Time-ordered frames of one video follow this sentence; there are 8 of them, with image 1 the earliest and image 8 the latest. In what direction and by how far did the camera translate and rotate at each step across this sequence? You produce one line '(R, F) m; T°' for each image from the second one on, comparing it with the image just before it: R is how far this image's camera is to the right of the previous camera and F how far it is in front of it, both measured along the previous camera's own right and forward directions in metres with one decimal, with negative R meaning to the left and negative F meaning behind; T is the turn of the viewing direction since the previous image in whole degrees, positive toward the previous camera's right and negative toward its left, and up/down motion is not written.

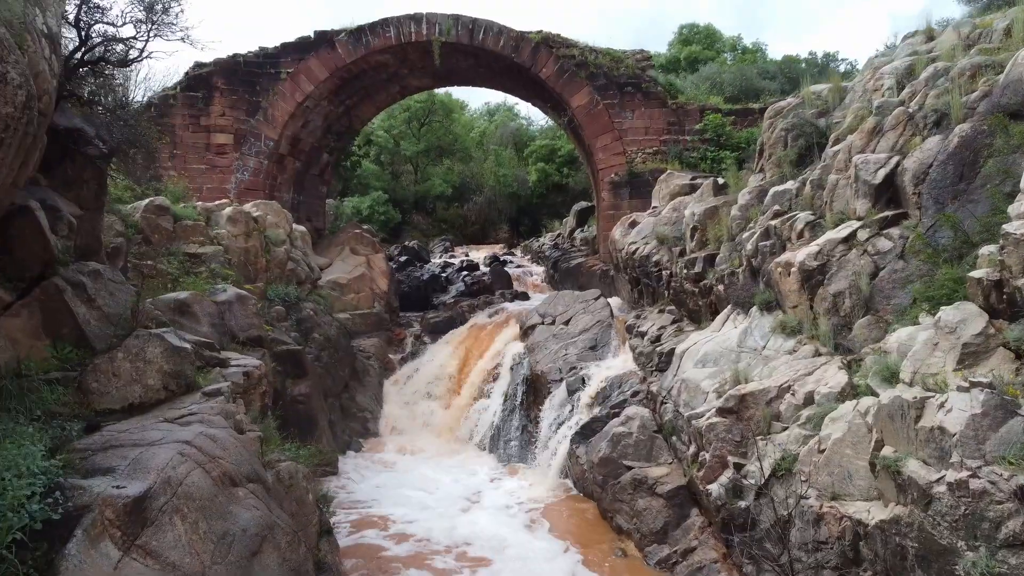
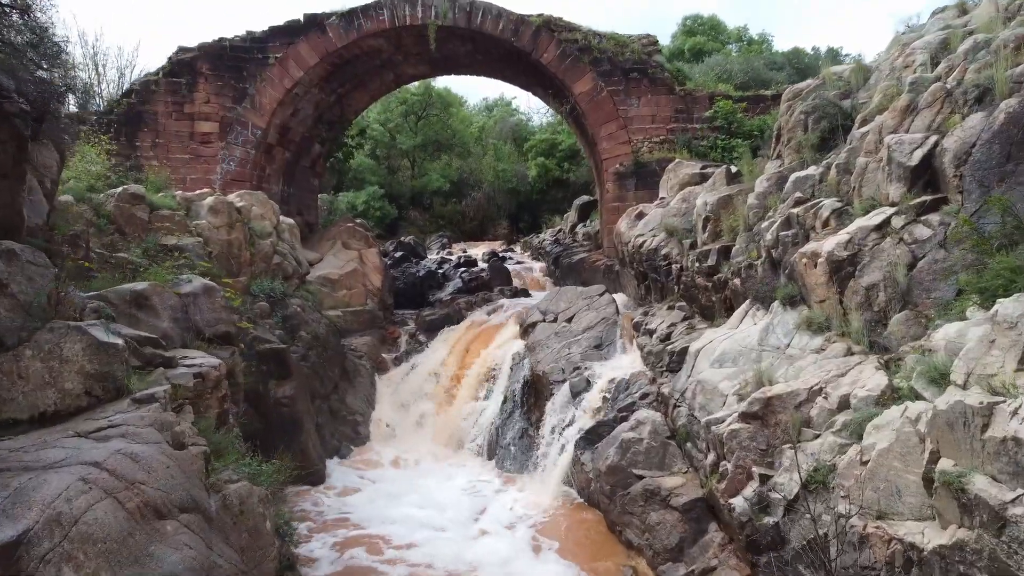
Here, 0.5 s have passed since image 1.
(0.0, +0.5) m; 0°
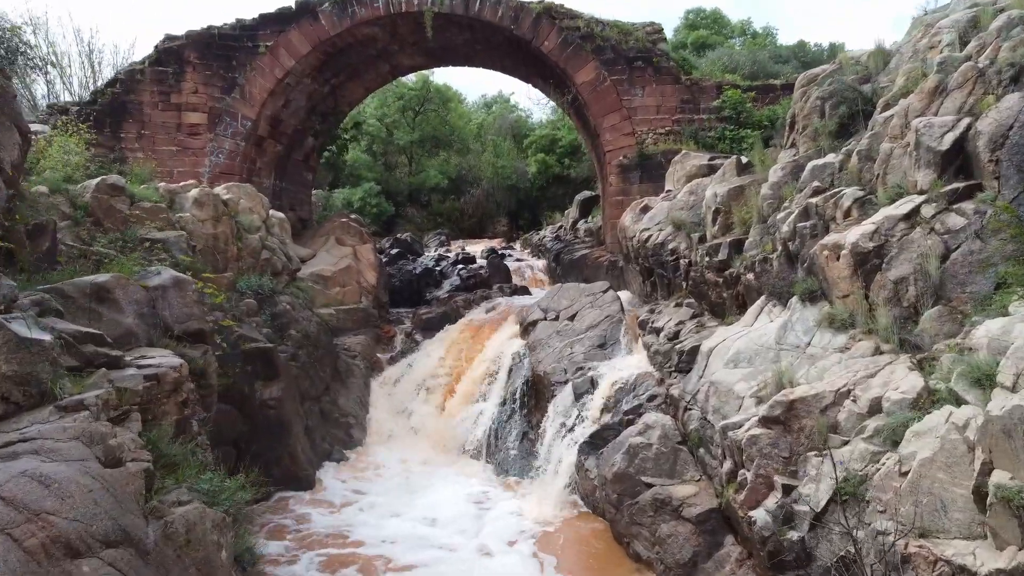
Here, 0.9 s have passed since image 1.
(0.0, +0.4) m; 0°
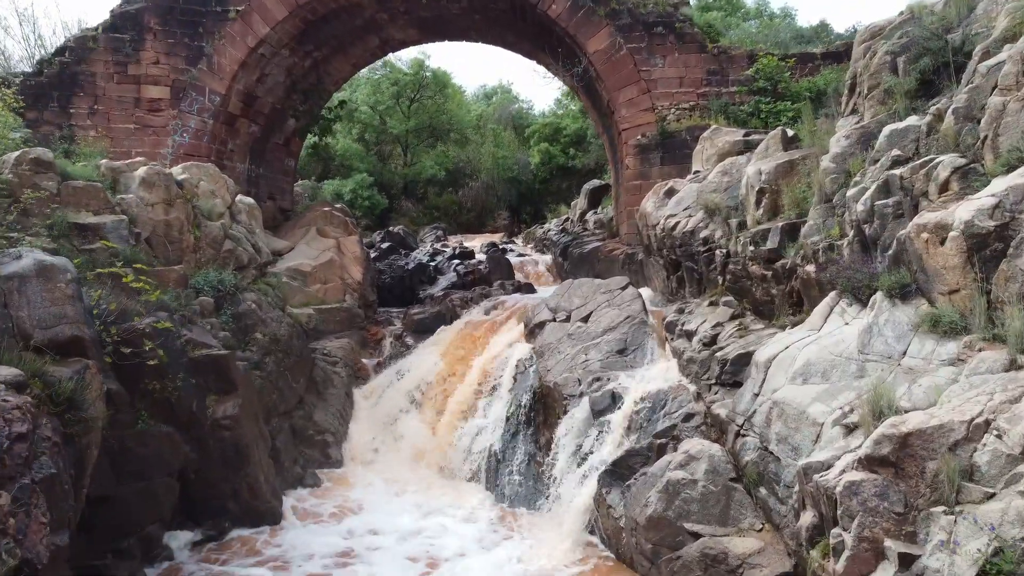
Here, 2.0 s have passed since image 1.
(0.0, +1.2) m; 0°
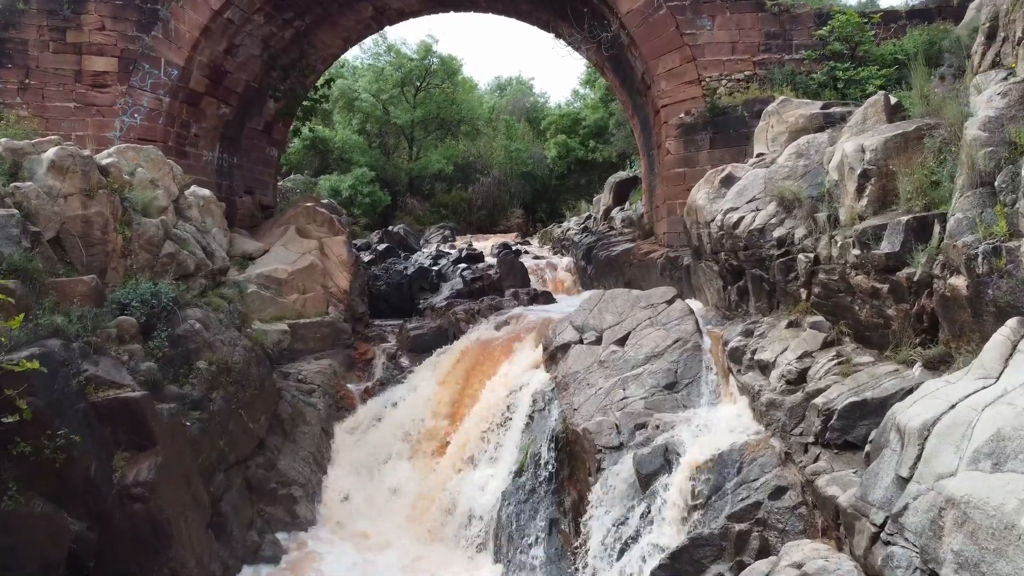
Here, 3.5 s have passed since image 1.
(0.0, +1.6) m; -1°
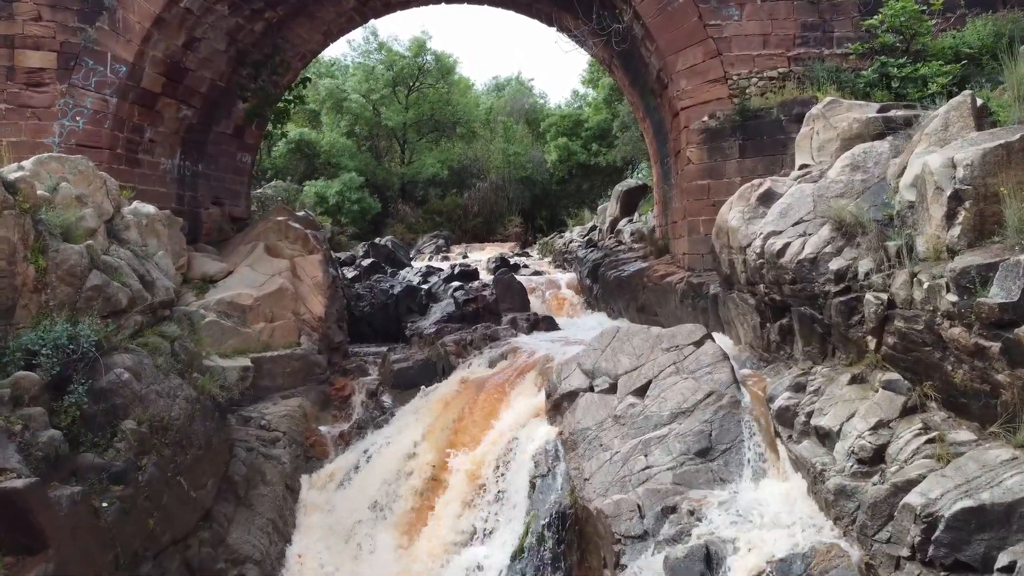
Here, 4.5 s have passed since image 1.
(0.0, +1.0) m; 0°
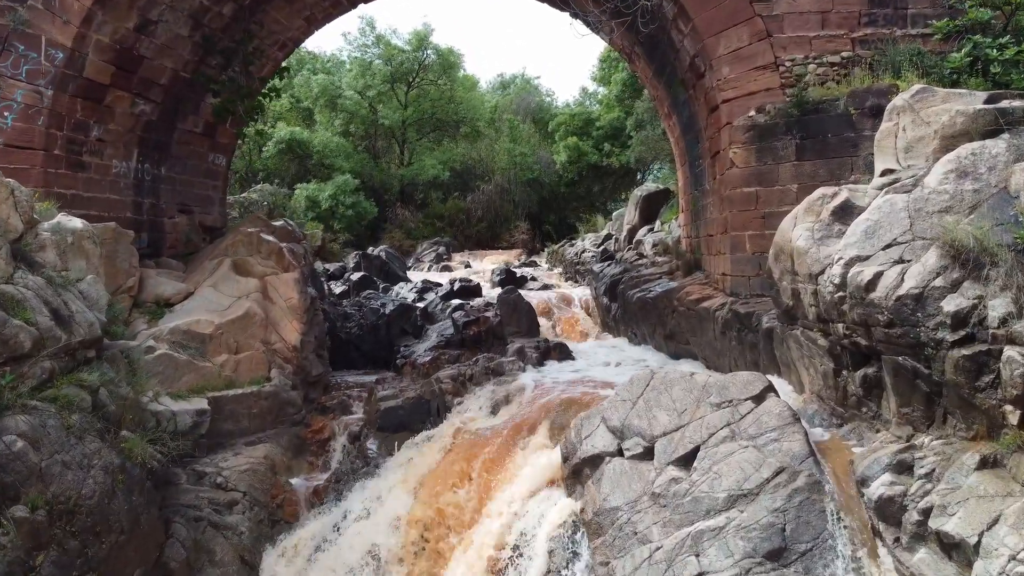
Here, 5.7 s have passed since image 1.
(0.0, +1.1) m; 0°
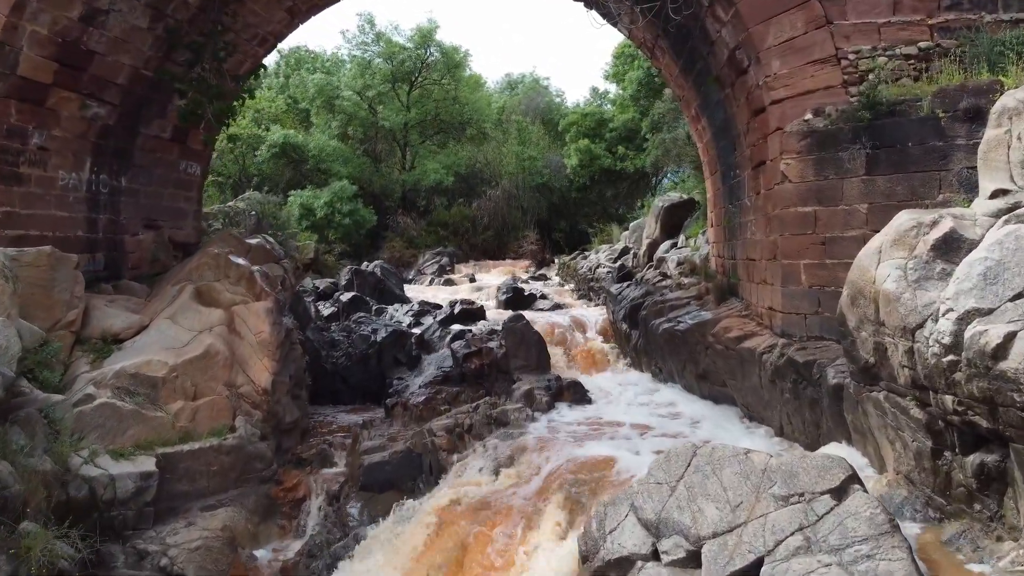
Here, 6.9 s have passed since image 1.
(0.0, +0.9) m; -1°
